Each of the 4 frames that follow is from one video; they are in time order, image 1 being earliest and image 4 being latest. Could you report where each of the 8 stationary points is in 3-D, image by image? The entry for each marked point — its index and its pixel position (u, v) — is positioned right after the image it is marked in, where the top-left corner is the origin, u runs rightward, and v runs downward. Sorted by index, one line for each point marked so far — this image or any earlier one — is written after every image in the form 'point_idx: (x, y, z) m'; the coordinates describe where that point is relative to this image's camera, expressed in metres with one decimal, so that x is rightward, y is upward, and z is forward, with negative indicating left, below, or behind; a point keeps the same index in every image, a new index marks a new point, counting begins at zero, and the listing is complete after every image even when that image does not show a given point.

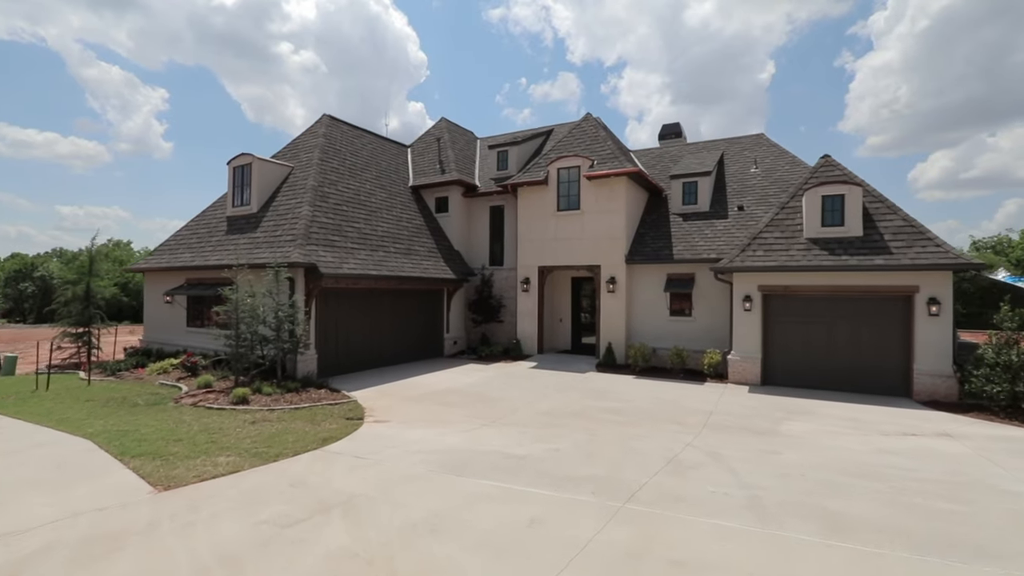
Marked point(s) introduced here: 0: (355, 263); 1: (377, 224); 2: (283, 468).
0: (-4.7, +0.7, +15.0) m
1: (-4.8, +2.3, +17.7) m
2: (-3.0, -2.4, +6.5) m
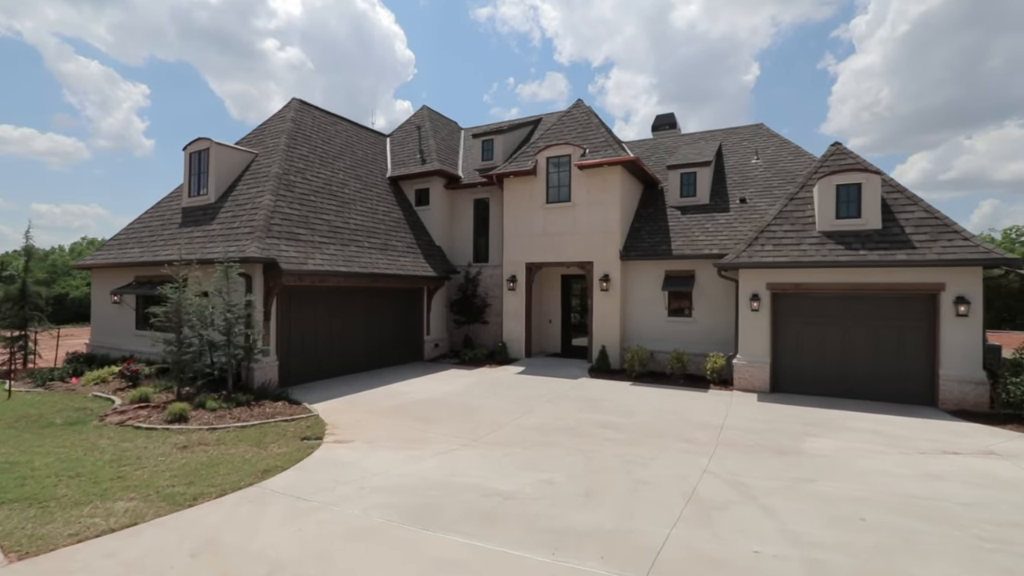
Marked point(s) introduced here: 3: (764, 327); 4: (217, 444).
0: (-5.1, +0.8, +13.5) m
1: (-5.2, +2.3, +16.2) m
2: (-3.2, -2.3, +5.1) m
3: (+6.6, -1.0, +13.1) m
4: (-4.7, -2.5, +7.9) m
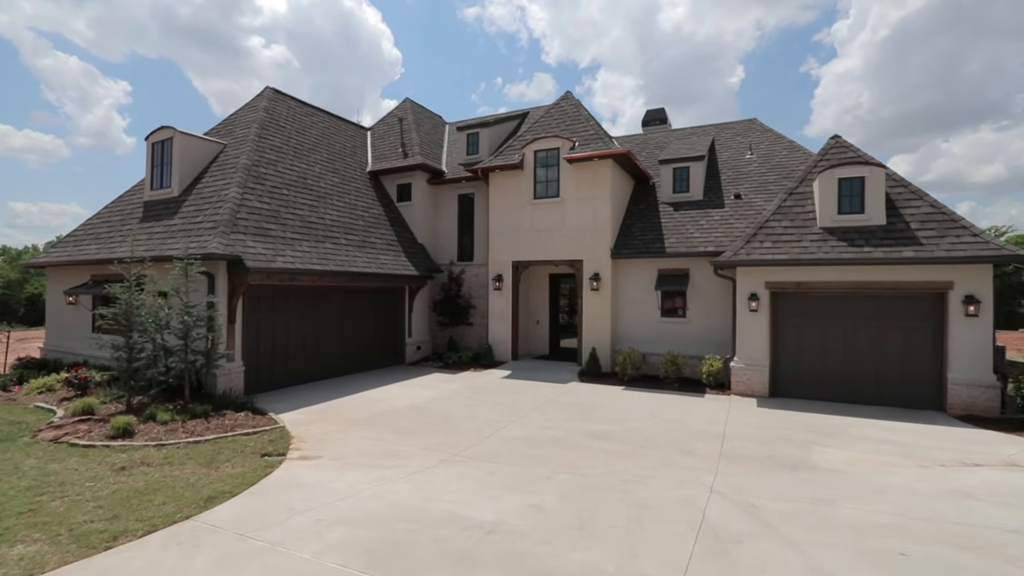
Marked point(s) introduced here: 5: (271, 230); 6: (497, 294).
0: (-5.5, +0.8, +12.5) m
1: (-5.7, +2.3, +15.2) m
2: (-3.3, -2.3, +4.2) m
3: (+6.2, -1.0, +12.4) m
4: (-4.9, -2.5, +7.0) m
5: (-6.1, +1.5, +12.7) m
6: (-0.5, -0.2, +17.1) m
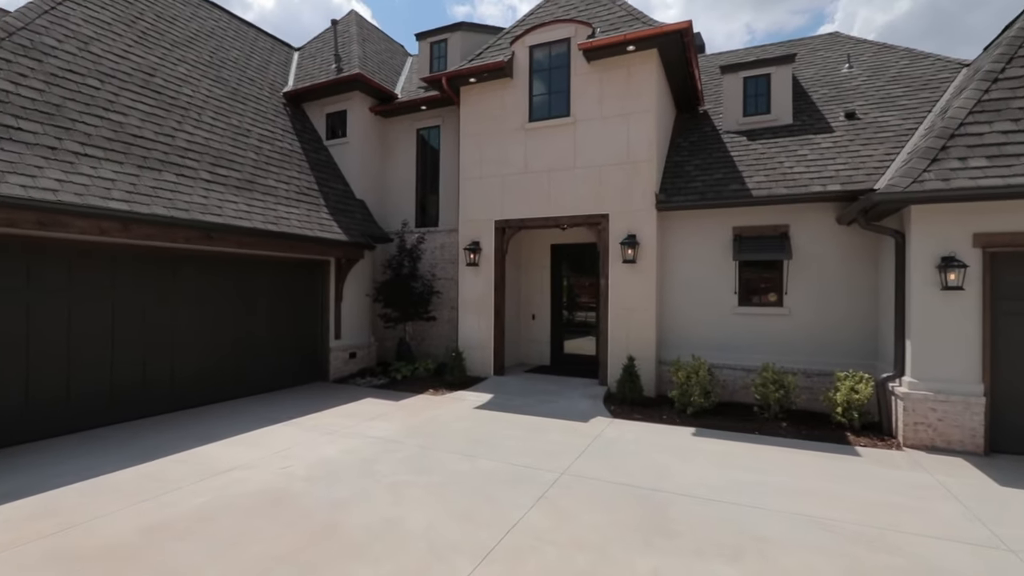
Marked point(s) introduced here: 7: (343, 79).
0: (-5.7, +1.4, +6.4) m
1: (-6.0, +2.9, +9.1) m
2: (-3.5, -1.8, -1.9) m
3: (+5.9, -0.4, +6.5) m
4: (-5.1, -1.9, +0.9) m
5: (-6.4, +2.0, +6.6) m
6: (-0.9, +0.3, +11.0) m
7: (-4.0, +5.0, +12.0) m
